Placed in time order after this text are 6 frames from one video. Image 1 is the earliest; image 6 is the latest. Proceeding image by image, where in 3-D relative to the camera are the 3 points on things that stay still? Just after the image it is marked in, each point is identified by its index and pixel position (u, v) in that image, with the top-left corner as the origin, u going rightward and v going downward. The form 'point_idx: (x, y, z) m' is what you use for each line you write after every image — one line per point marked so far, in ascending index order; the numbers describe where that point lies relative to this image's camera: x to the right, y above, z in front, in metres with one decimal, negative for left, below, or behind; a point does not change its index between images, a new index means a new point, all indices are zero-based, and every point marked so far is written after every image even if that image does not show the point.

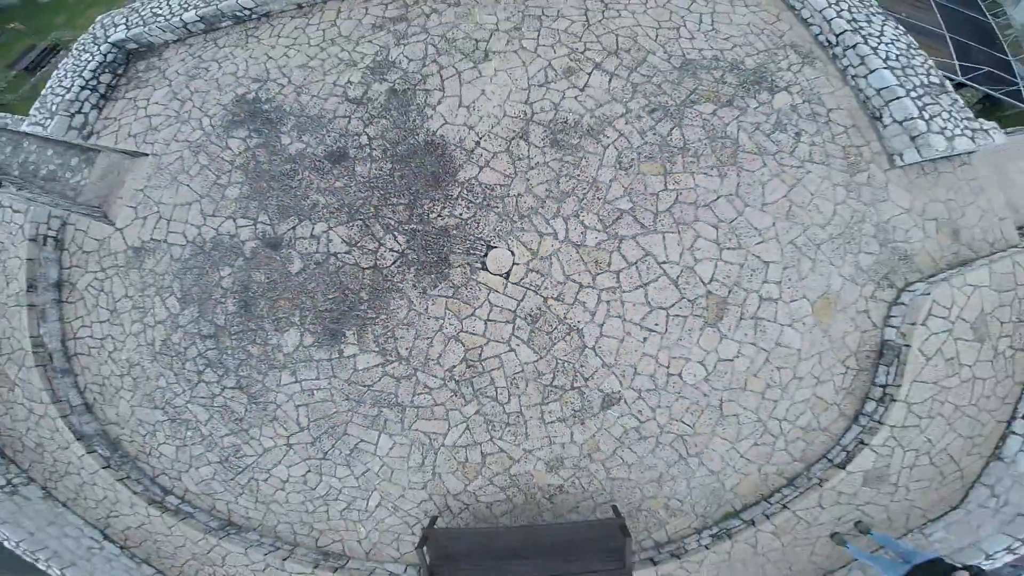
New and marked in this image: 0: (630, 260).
0: (+0.7, +0.1, +3.3) m
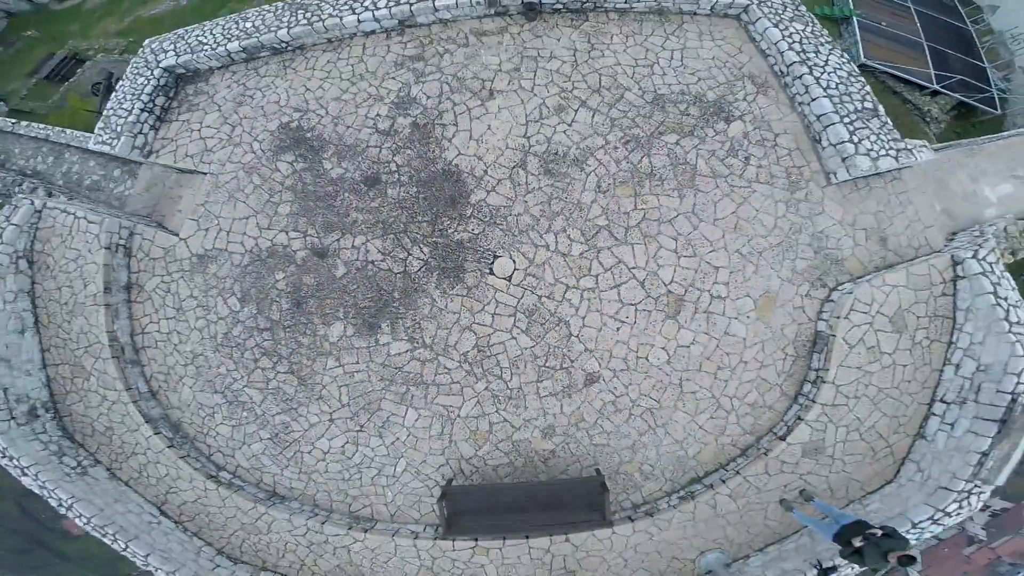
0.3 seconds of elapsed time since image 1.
0: (+0.7, +0.1, +3.7) m
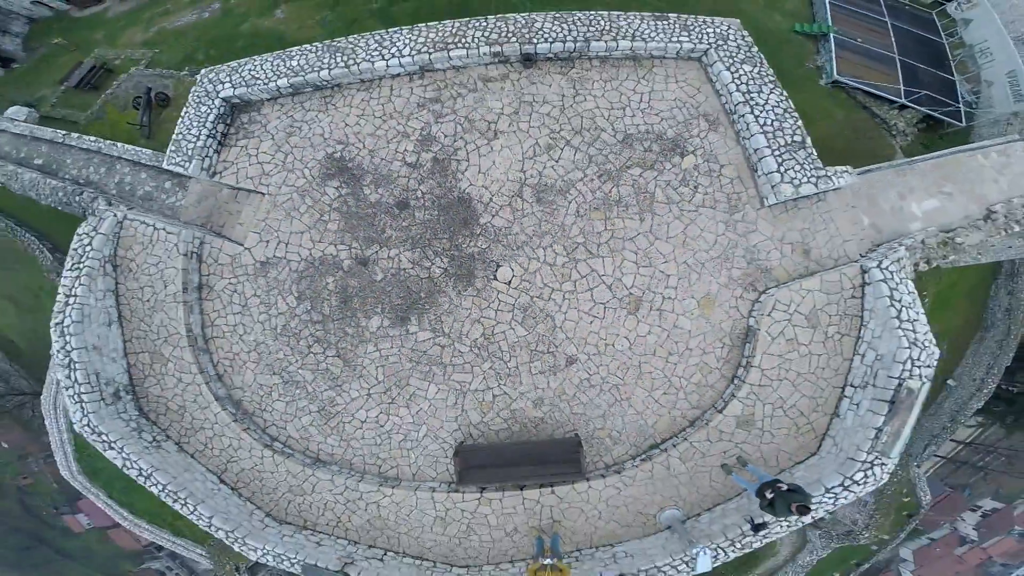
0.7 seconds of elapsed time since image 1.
0: (+0.7, +0.1, +4.4) m
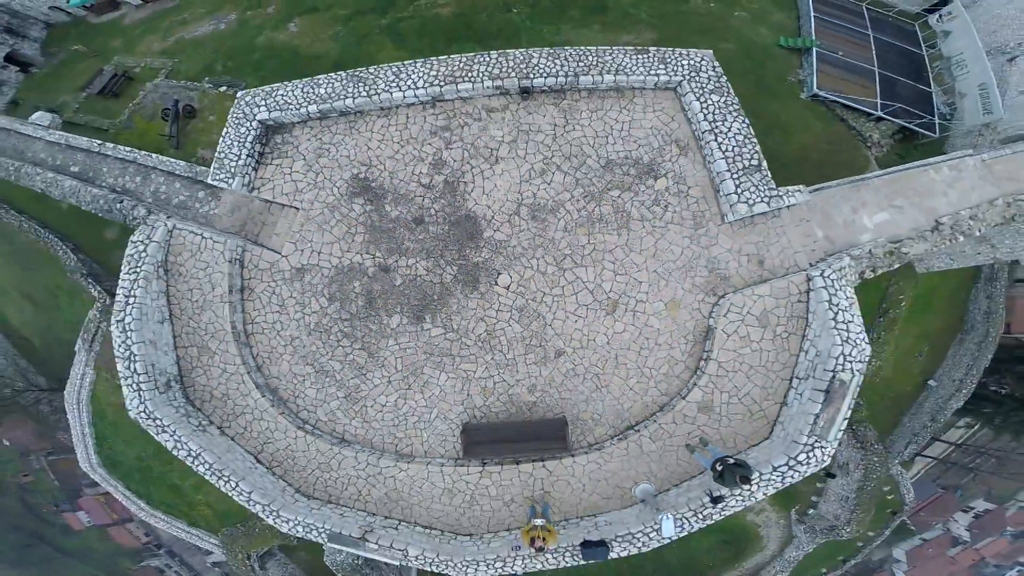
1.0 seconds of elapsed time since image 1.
0: (+0.7, +0.1, +5.0) m
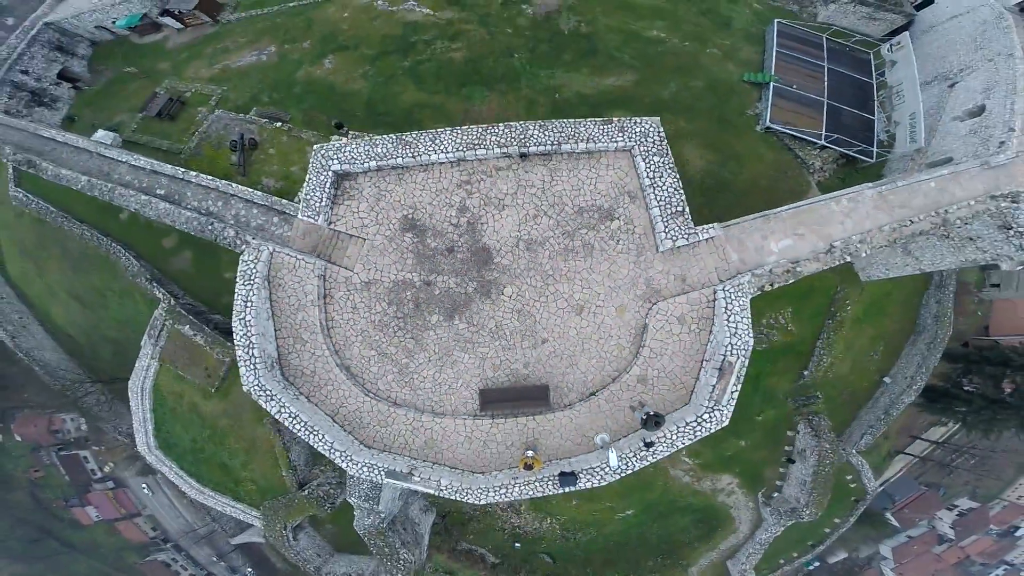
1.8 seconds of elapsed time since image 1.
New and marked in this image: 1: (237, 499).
0: (+0.7, 0.0, +6.7) m
1: (-7.3, -5.7, +12.1) m
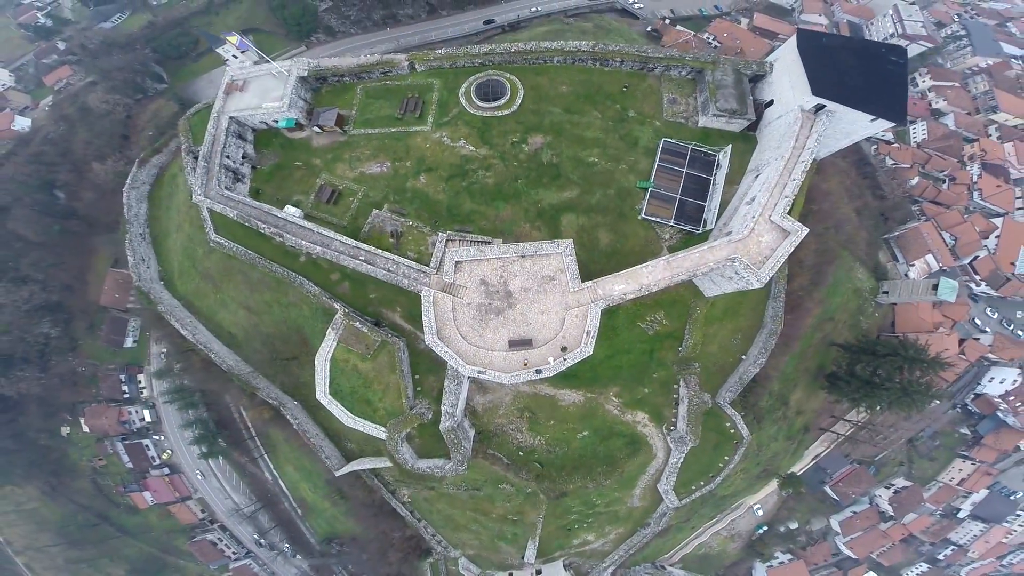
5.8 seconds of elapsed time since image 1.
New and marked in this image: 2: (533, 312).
0: (+1.0, -0.7, +17.5) m
1: (-7.0, -6.4, +22.9) m
2: (+0.7, -1.0, +17.5) m
